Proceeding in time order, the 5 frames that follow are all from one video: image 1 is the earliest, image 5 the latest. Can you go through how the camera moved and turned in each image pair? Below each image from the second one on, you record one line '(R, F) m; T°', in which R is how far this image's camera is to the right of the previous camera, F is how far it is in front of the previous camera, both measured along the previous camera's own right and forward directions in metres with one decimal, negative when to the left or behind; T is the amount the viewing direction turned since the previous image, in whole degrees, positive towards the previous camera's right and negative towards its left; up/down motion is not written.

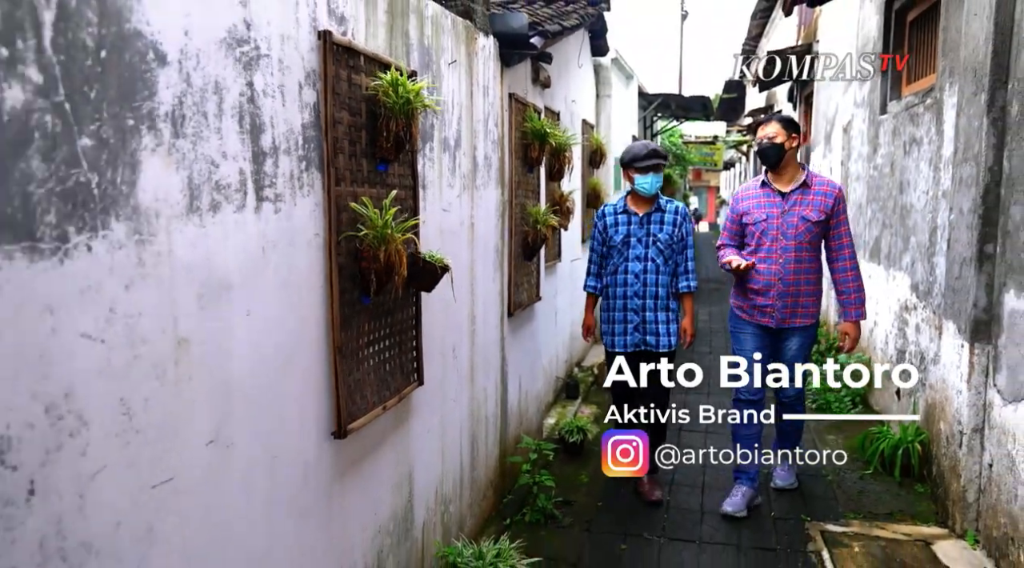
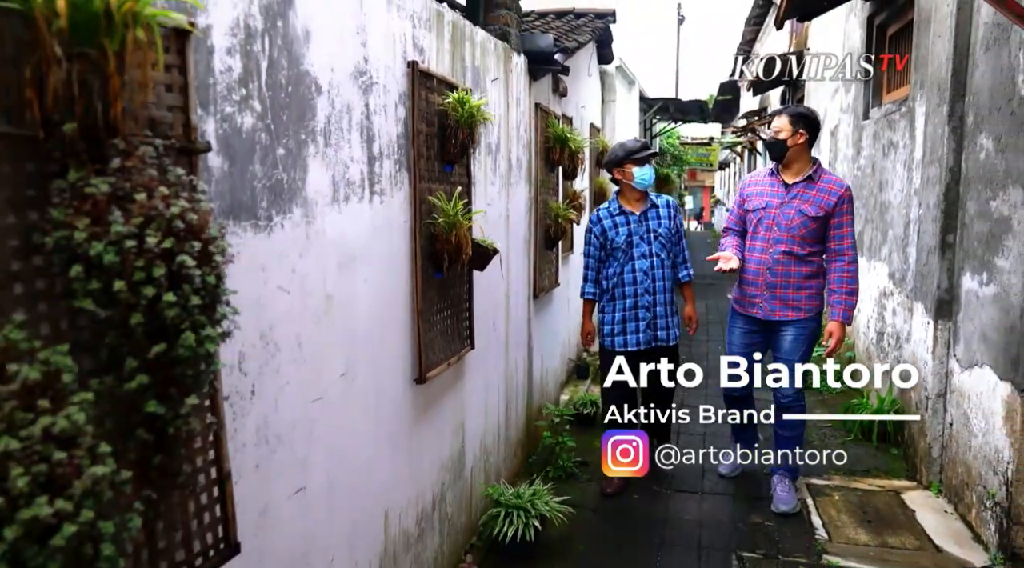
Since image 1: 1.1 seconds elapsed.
(-0.2, -0.6) m; 0°
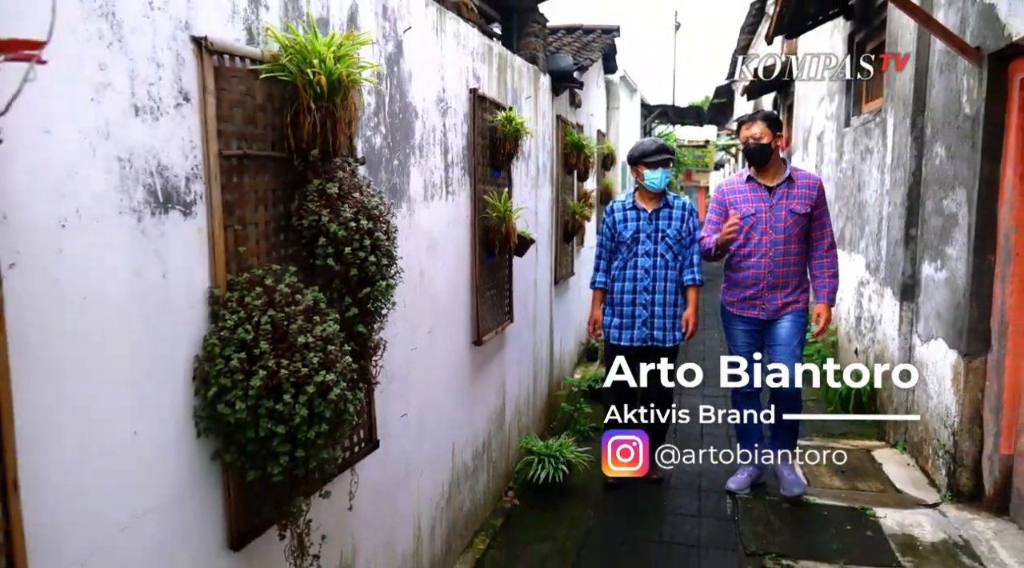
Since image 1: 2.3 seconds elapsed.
(-0.2, -0.7) m; 0°
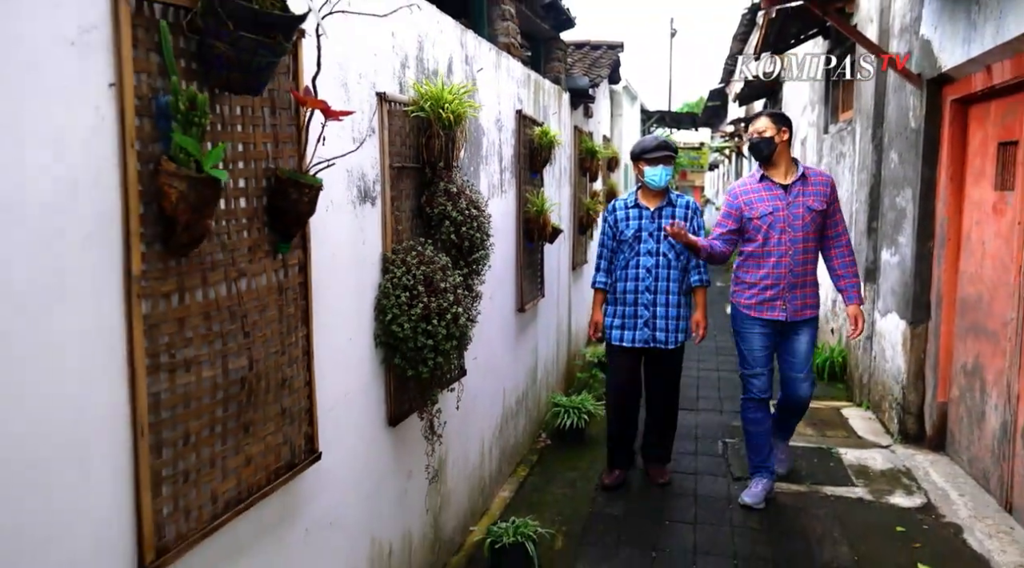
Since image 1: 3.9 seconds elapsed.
(-0.2, -0.9) m; 0°
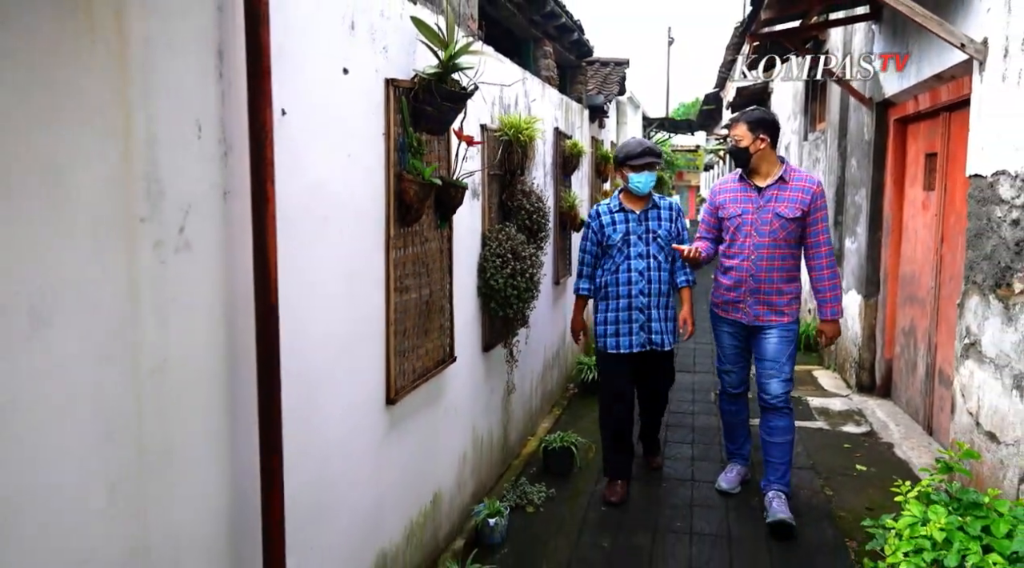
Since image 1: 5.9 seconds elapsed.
(-0.3, -1.2) m; 0°
